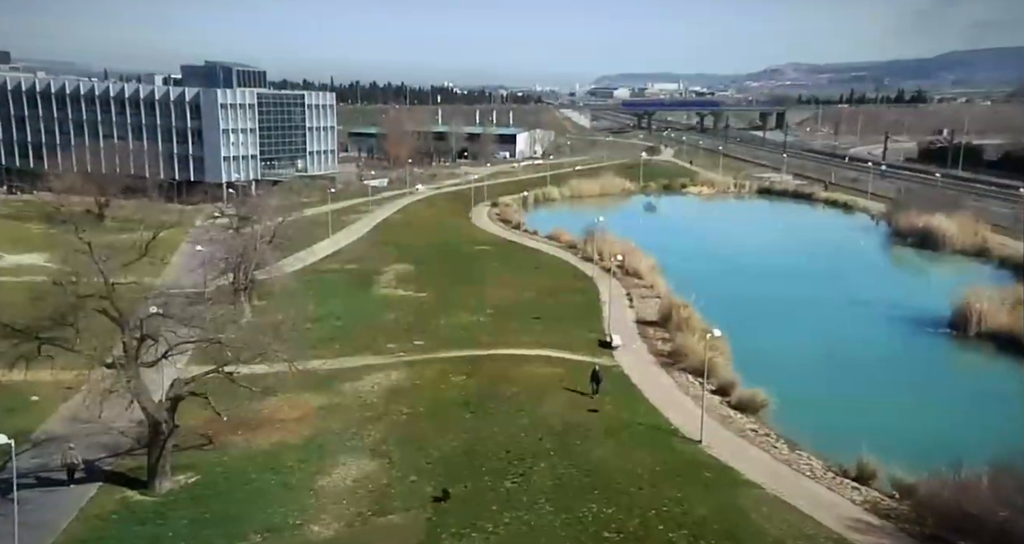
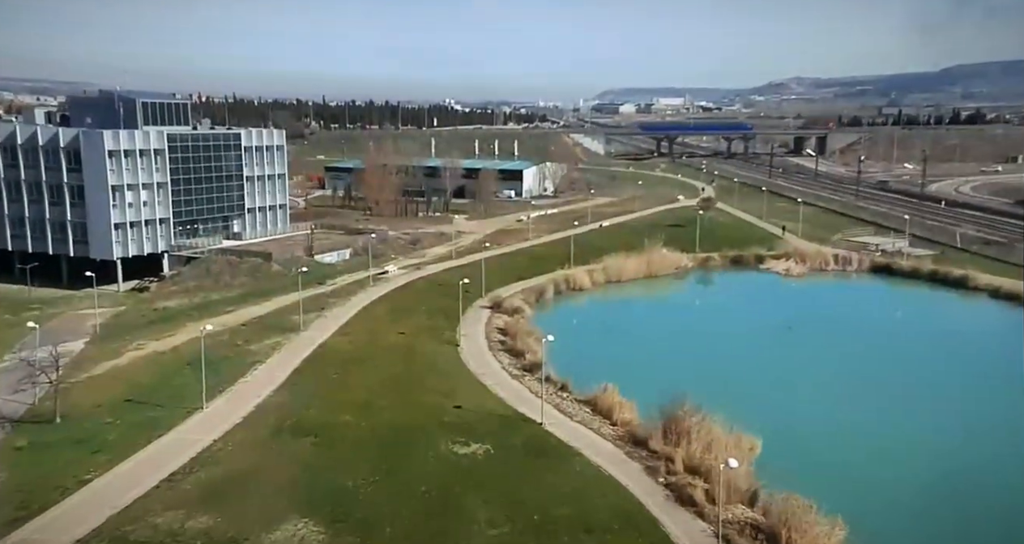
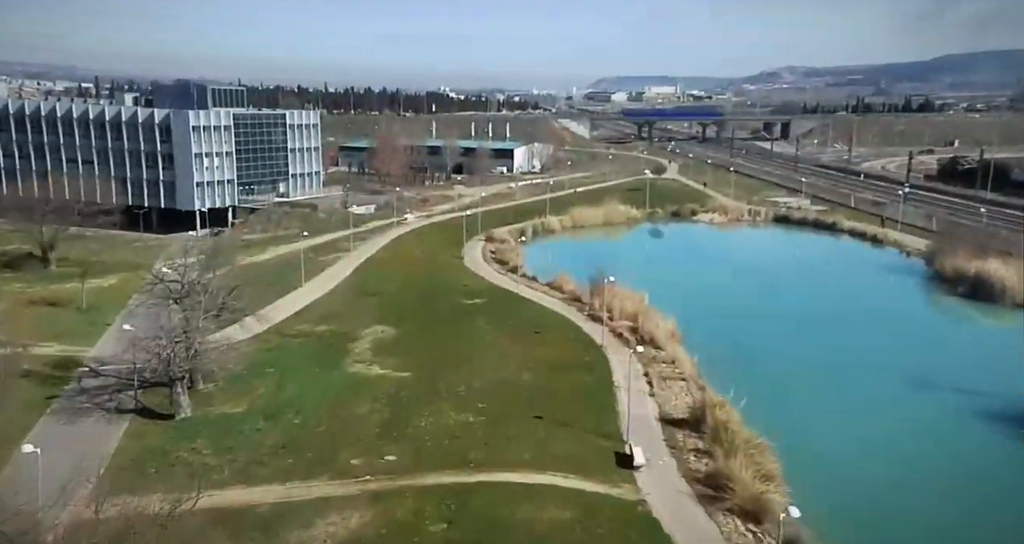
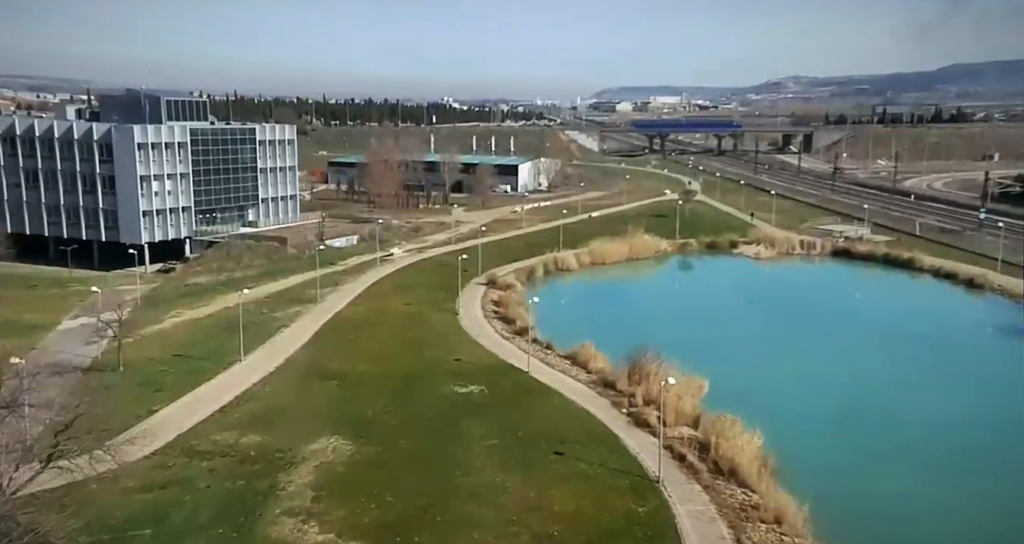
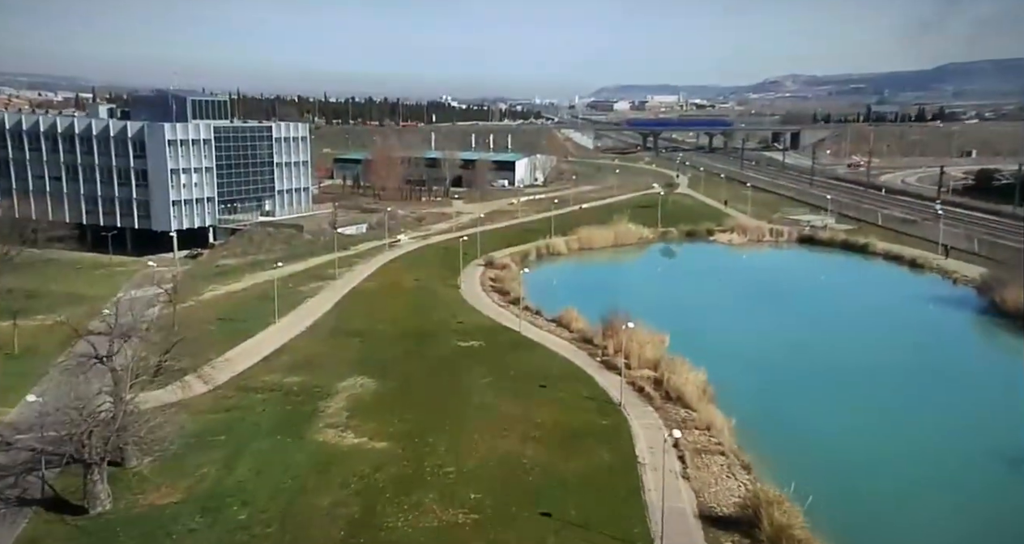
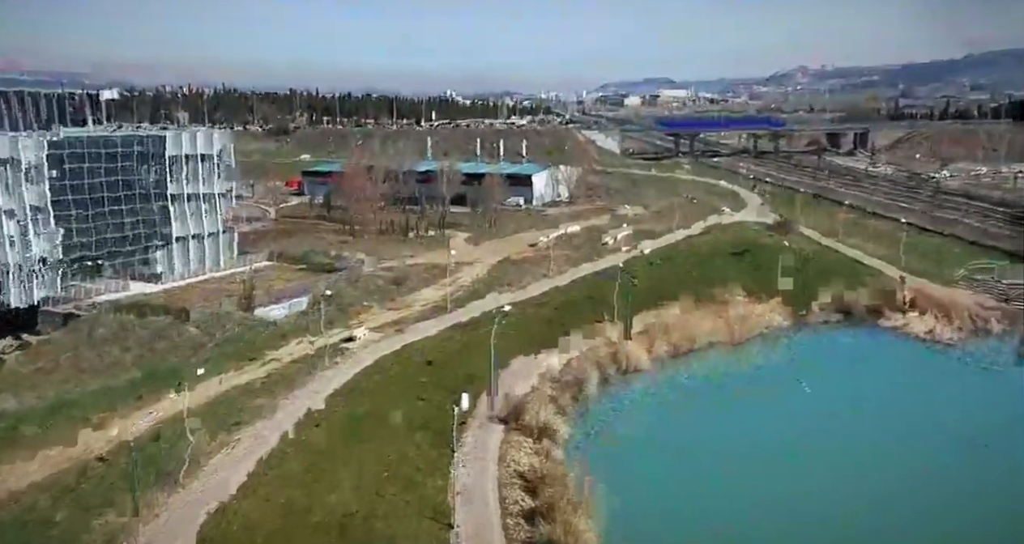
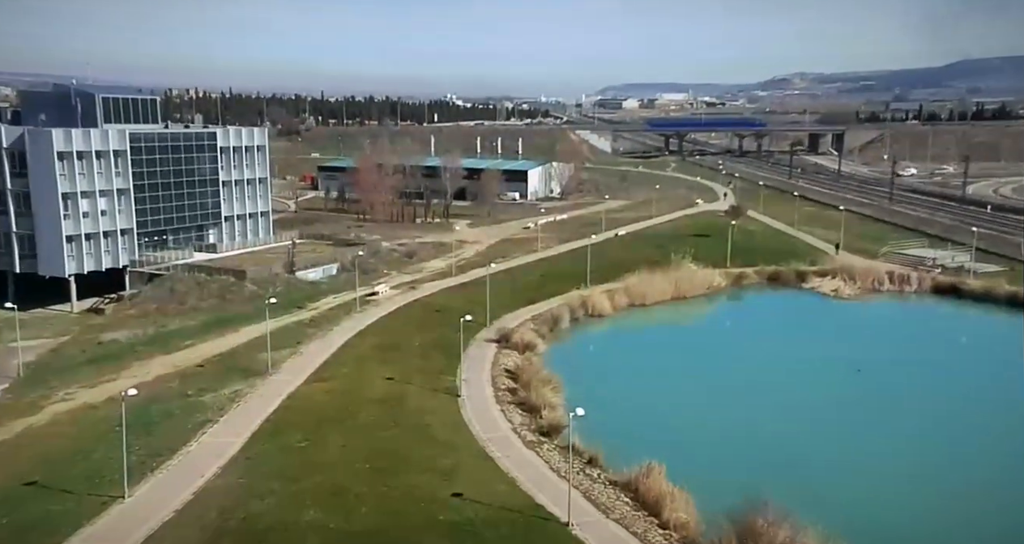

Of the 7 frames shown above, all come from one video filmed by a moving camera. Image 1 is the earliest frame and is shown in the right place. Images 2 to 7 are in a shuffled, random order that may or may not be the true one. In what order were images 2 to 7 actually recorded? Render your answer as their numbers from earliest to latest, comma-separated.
3, 5, 4, 2, 7, 6
